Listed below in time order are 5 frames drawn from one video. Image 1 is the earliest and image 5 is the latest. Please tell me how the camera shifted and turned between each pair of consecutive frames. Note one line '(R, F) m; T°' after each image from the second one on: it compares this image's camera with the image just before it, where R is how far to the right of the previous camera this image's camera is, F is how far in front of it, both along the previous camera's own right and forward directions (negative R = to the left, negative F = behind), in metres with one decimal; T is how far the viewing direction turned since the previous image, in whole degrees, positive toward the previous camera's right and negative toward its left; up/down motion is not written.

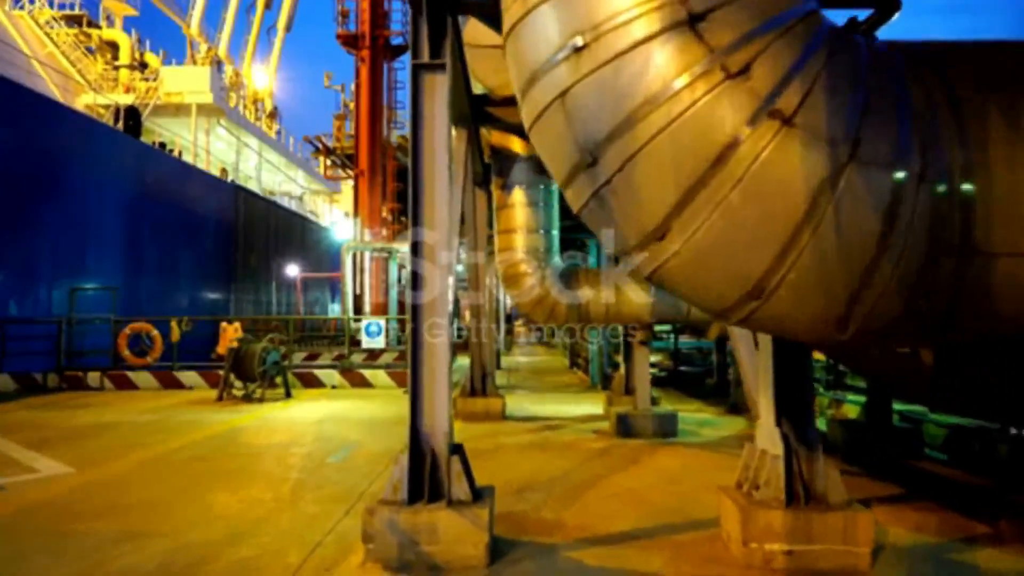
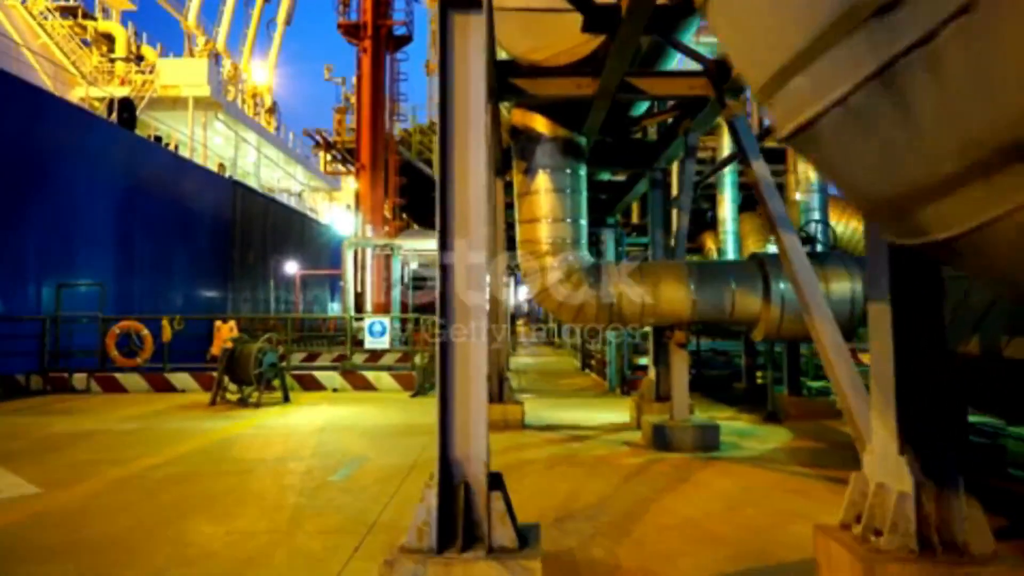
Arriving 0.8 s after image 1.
(-0.3, +0.8) m; 0°
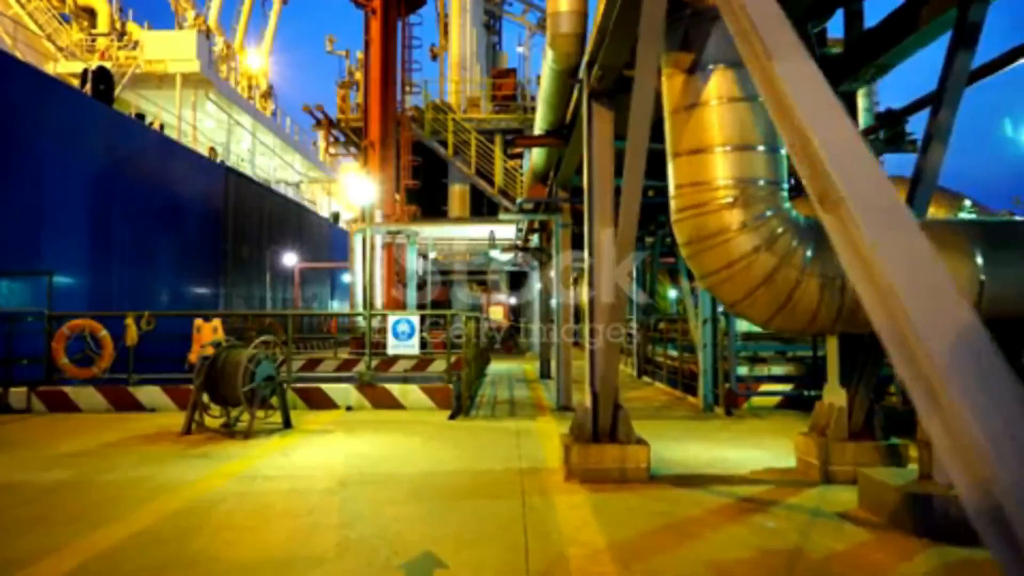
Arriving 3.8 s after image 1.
(-1.0, +2.9) m; 0°
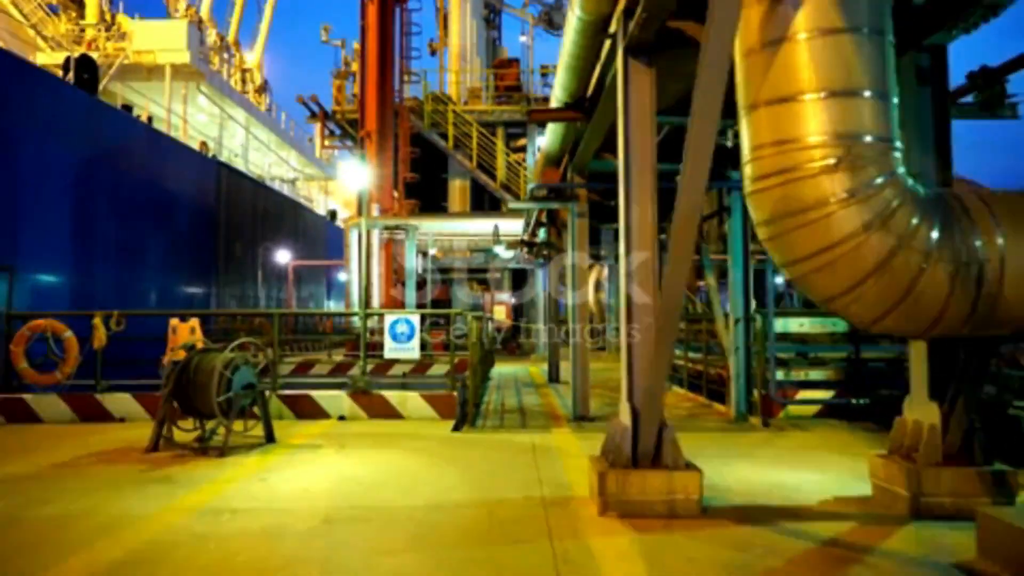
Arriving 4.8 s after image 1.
(-0.2, +1.0) m; 0°
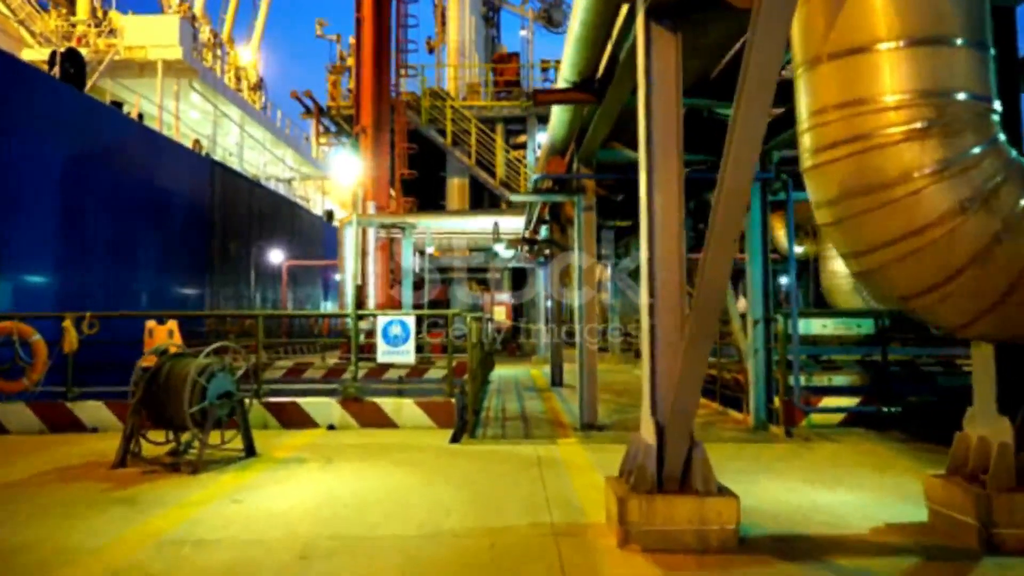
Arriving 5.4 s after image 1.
(0.0, +0.6) m; 0°
